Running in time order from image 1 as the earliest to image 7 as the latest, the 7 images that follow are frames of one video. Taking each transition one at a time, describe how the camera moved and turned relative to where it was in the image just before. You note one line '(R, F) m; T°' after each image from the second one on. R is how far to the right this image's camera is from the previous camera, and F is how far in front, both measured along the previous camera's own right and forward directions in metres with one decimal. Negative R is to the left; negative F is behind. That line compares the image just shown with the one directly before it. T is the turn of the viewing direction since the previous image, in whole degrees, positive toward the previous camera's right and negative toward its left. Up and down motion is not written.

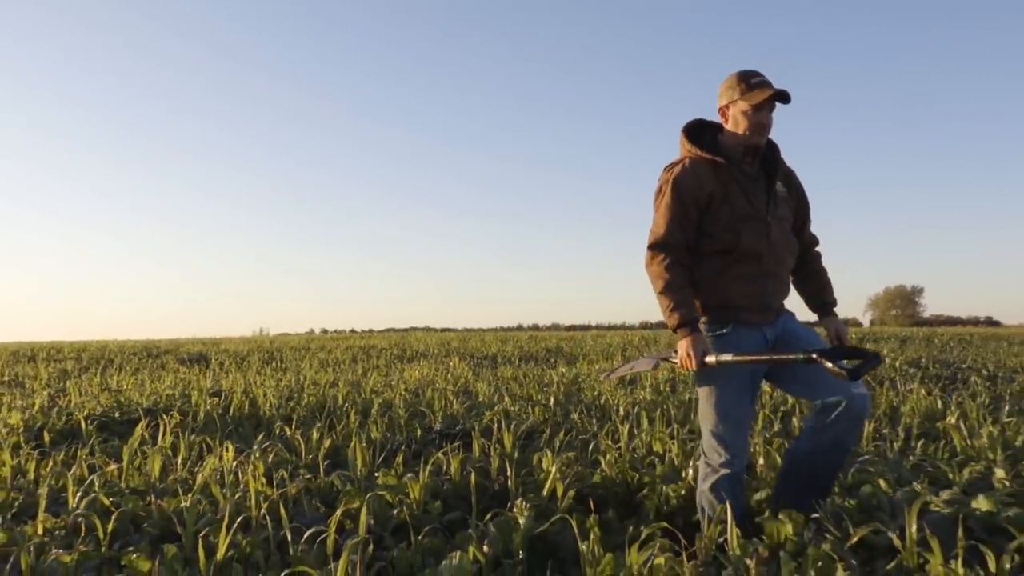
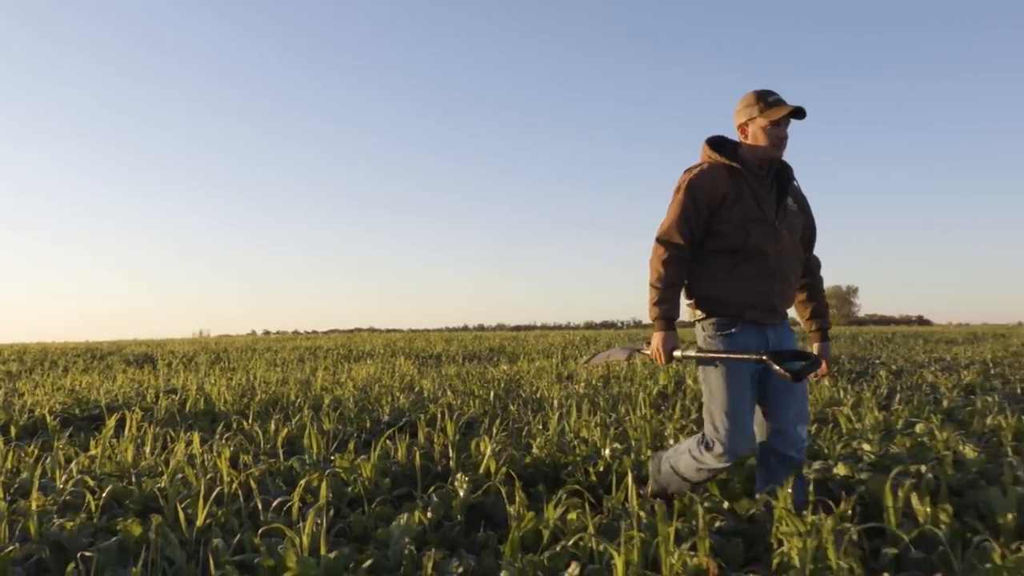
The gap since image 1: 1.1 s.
(0.0, -0.6) m; +4°
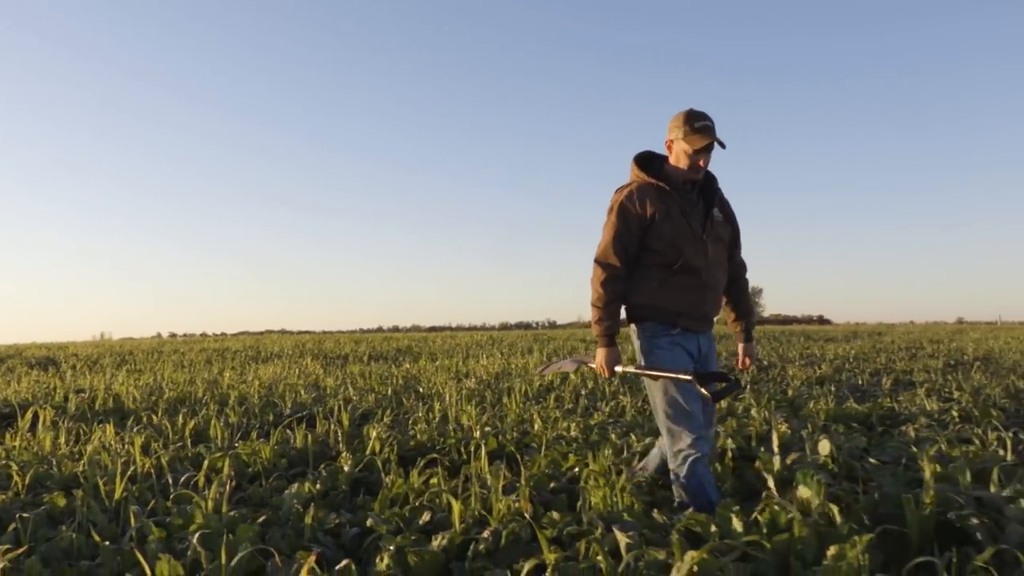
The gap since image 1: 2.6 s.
(+0.2, -0.8) m; +6°
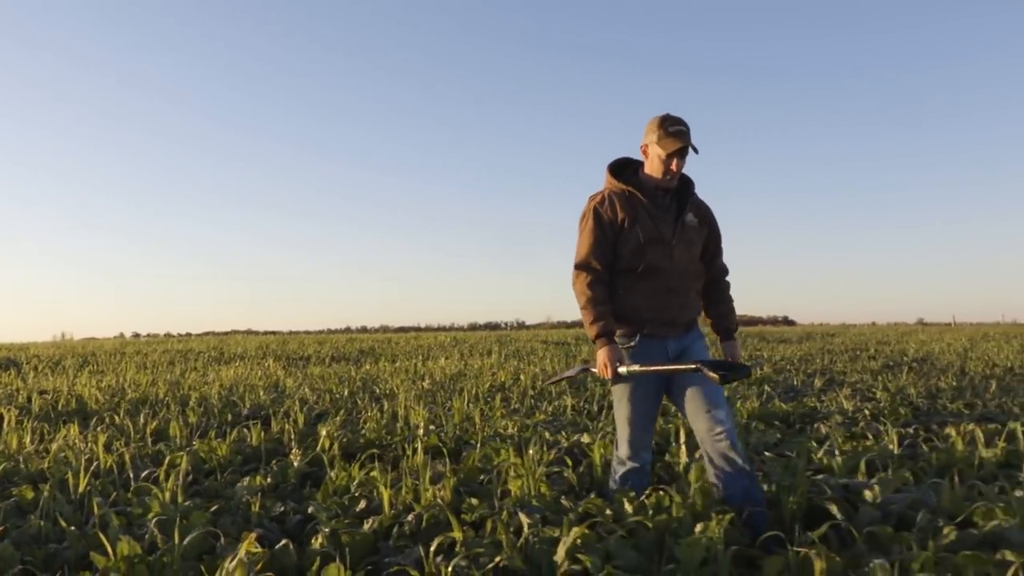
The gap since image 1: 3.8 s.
(+0.2, -0.4) m; +2°
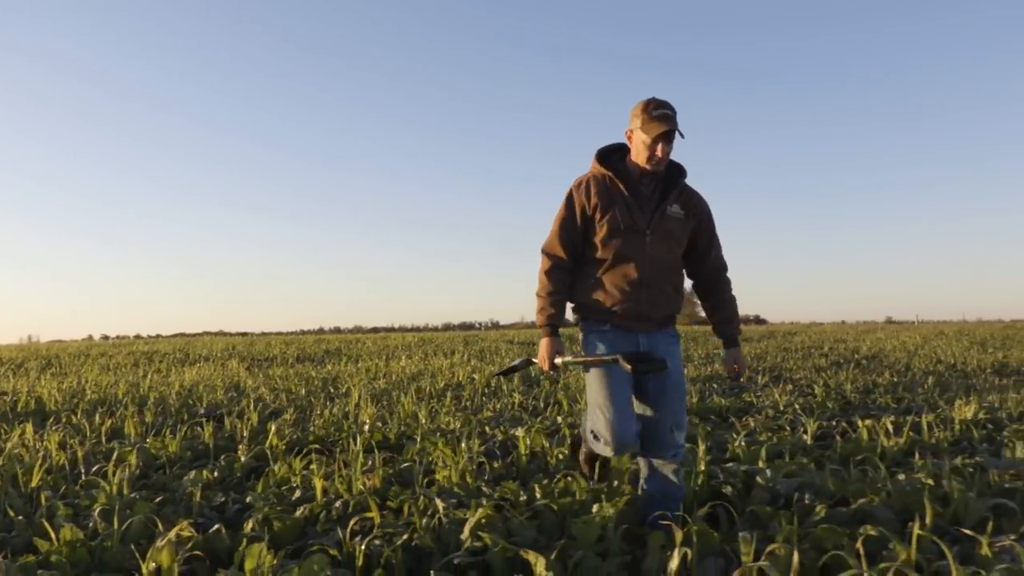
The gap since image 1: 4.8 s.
(+0.2, -0.3) m; +2°
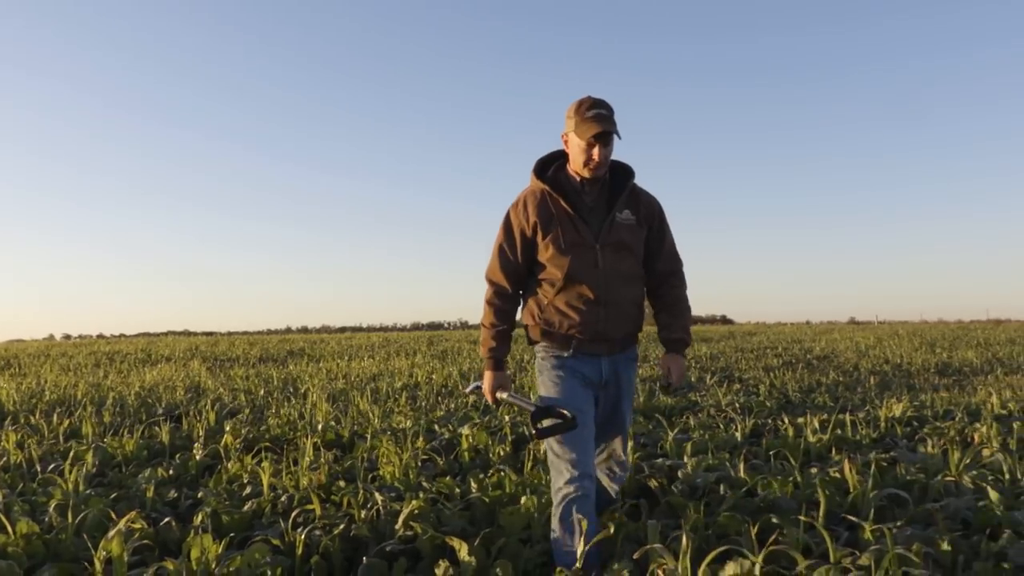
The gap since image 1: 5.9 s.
(+0.1, -0.3) m; +2°
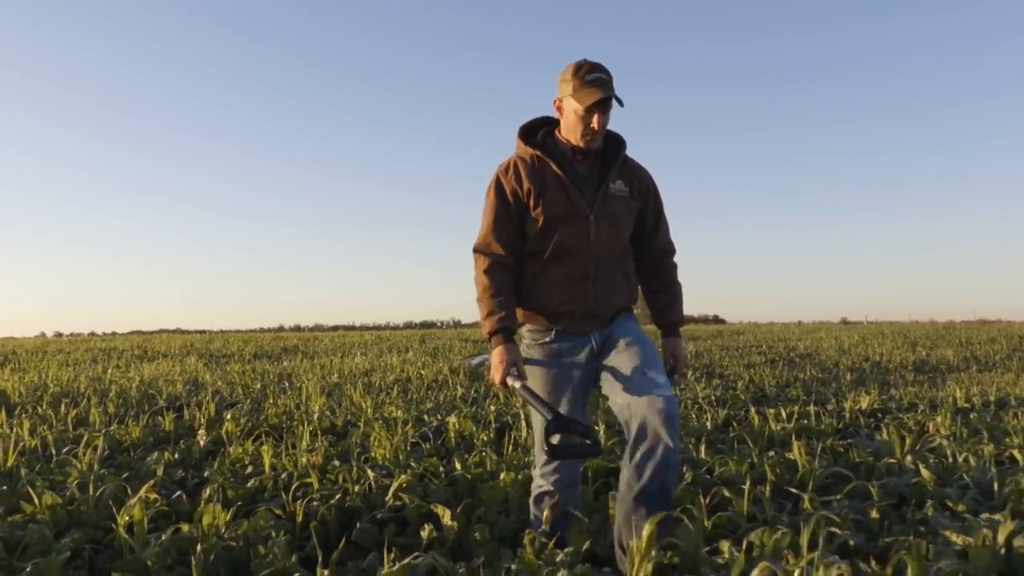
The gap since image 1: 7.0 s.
(+0.1, -0.4) m; 0°
